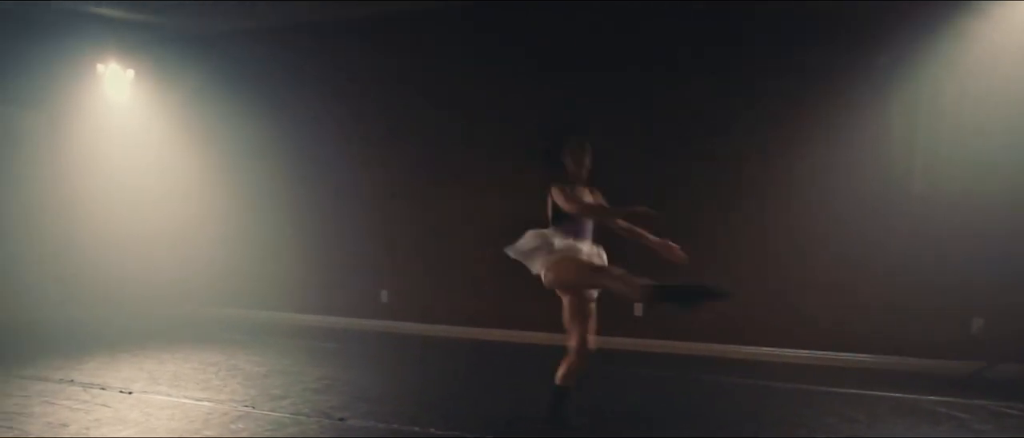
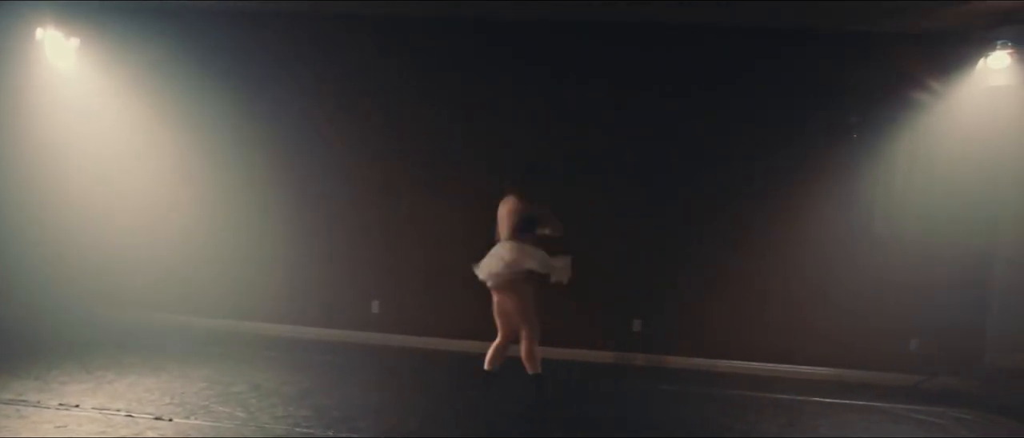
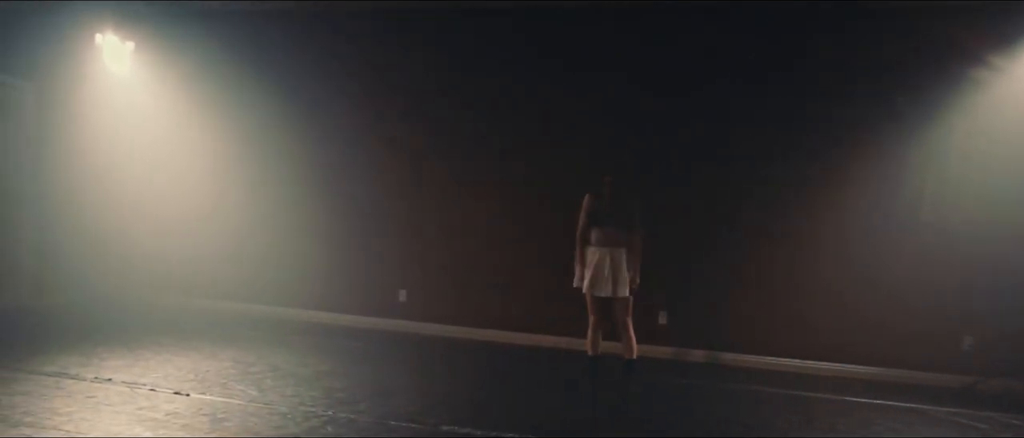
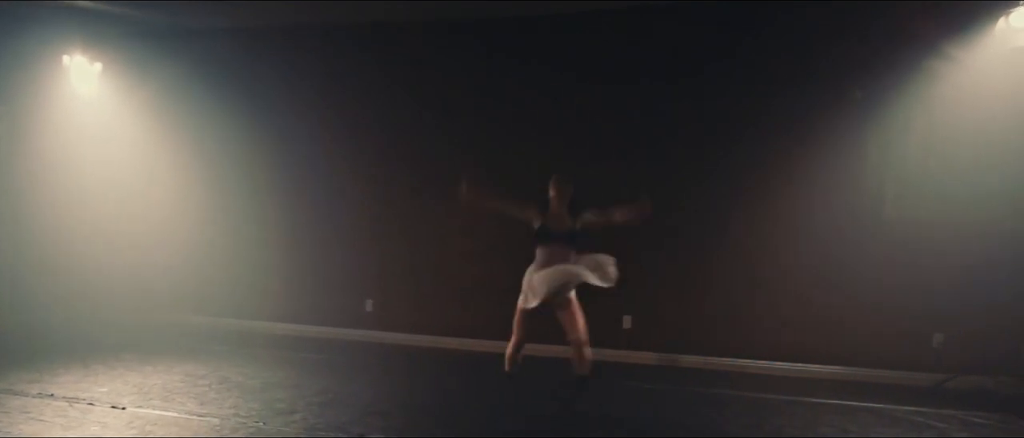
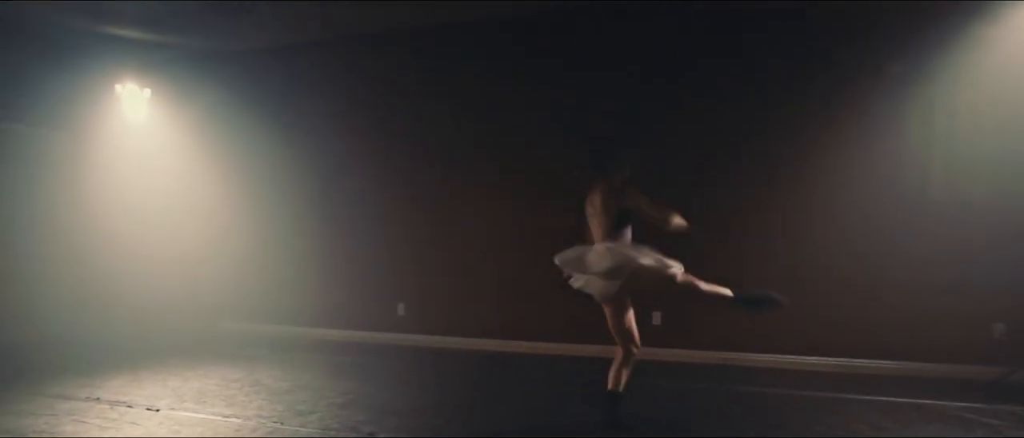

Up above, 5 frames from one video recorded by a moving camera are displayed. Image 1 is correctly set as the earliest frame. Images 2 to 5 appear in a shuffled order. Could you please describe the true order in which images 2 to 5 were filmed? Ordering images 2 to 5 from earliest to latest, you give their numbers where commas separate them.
5, 4, 3, 2
